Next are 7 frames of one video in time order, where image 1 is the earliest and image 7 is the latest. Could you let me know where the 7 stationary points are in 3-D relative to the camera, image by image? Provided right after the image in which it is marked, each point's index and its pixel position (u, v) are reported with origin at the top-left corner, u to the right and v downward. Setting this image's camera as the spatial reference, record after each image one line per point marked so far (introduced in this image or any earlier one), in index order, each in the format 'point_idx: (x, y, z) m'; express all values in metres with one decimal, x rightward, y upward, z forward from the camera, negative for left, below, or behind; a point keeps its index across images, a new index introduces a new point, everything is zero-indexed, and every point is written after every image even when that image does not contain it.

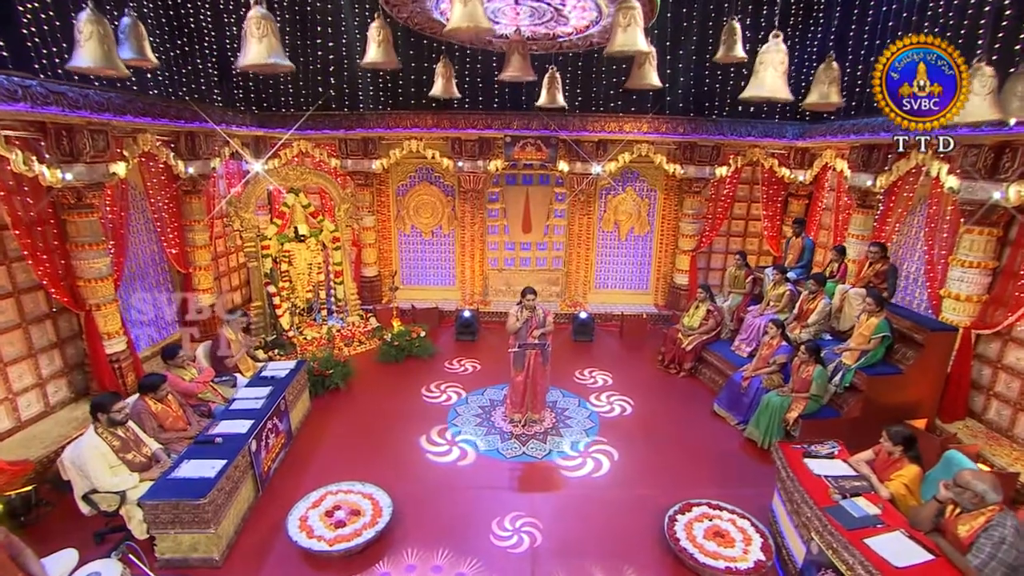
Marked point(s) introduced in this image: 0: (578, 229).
0: (+1.2, +1.1, +11.1) m
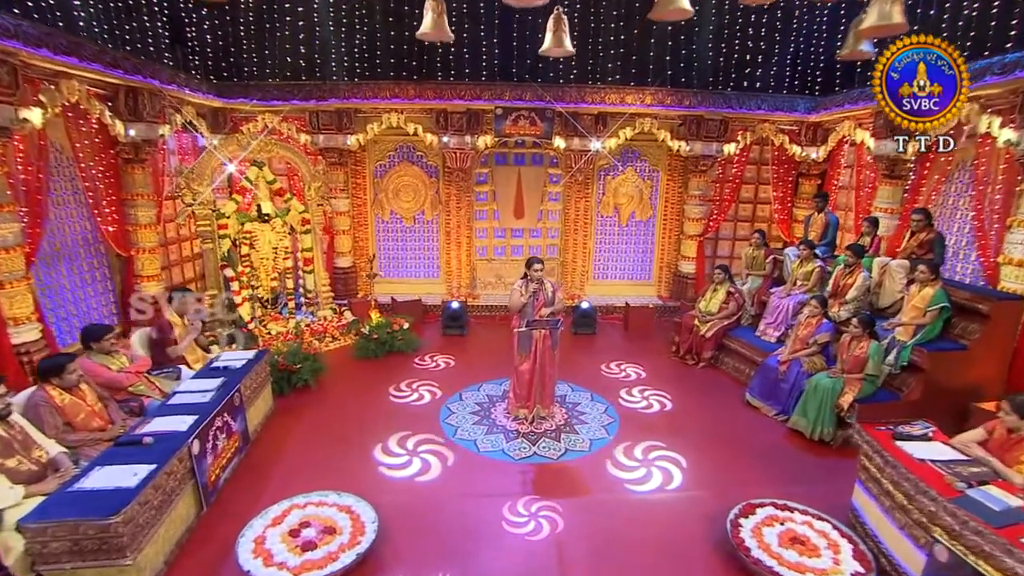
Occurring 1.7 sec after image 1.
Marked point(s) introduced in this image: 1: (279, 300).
0: (+1.1, +1.2, +10.1) m
1: (-3.3, -0.2, +8.7) m
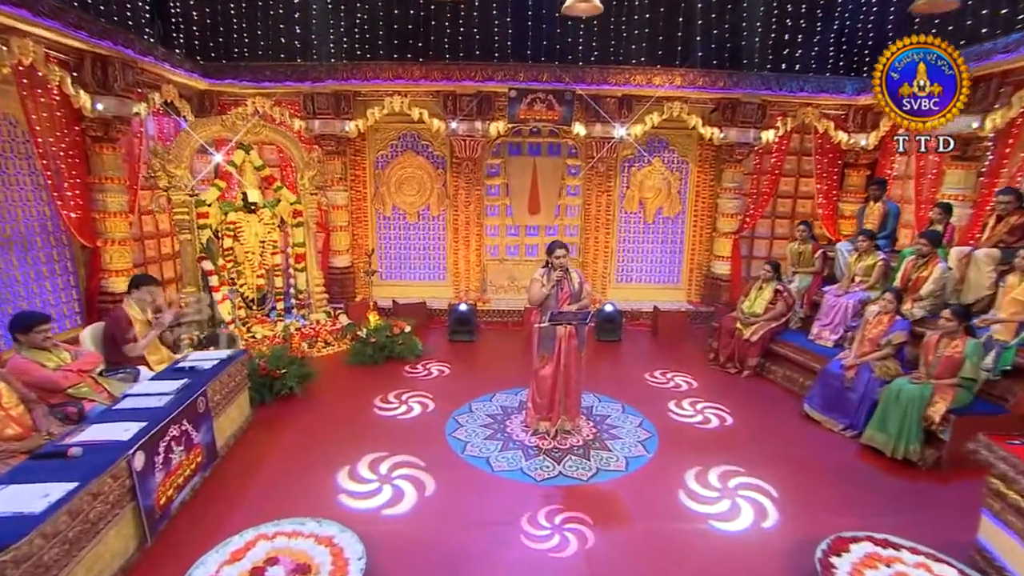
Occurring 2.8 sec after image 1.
0: (+1.3, +1.2, +9.1) m
1: (-3.1, -0.2, +7.7) m
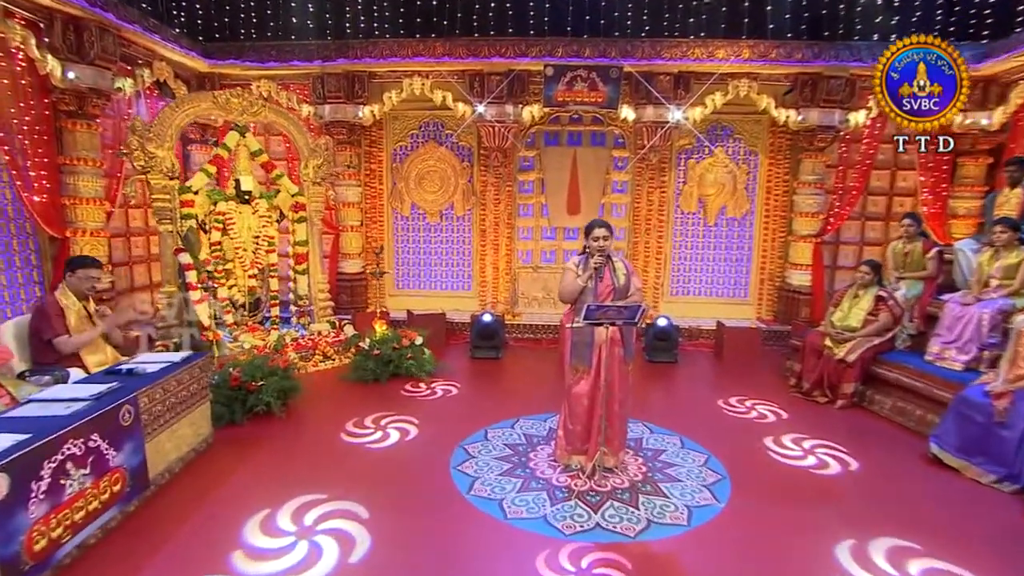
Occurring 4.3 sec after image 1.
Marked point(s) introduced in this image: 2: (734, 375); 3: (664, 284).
0: (+1.8, +1.0, +7.8) m
1: (-2.8, -0.2, +6.7) m
2: (+2.4, -0.9, +6.5) m
3: (+2.0, +0.1, +8.0) m
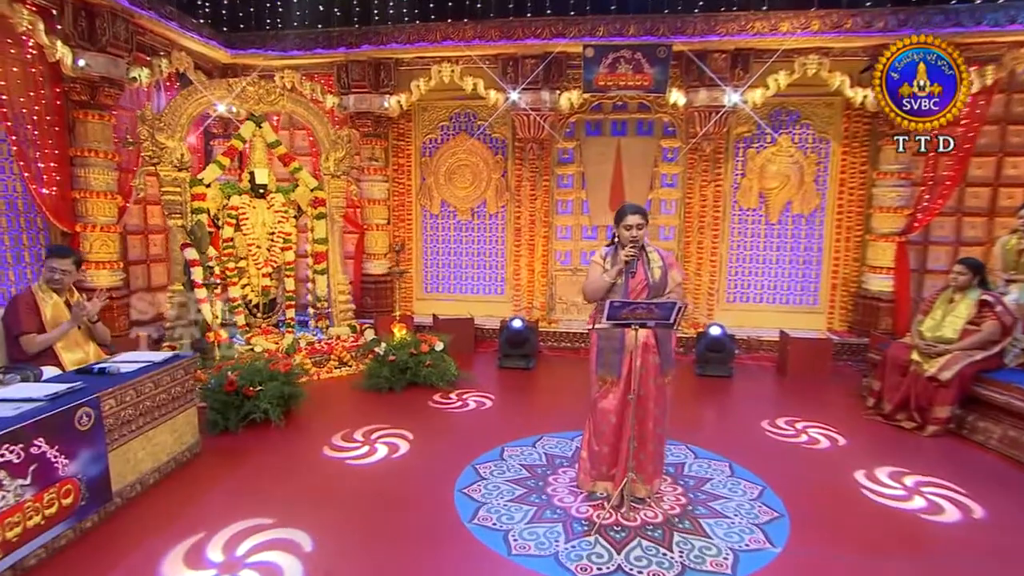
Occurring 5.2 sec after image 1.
0: (+2.2, +1.0, +7.0) m
1: (-2.4, -0.2, +6.3) m
2: (+2.7, -0.9, +5.6) m
3: (+2.4, 0.0, +7.2) m
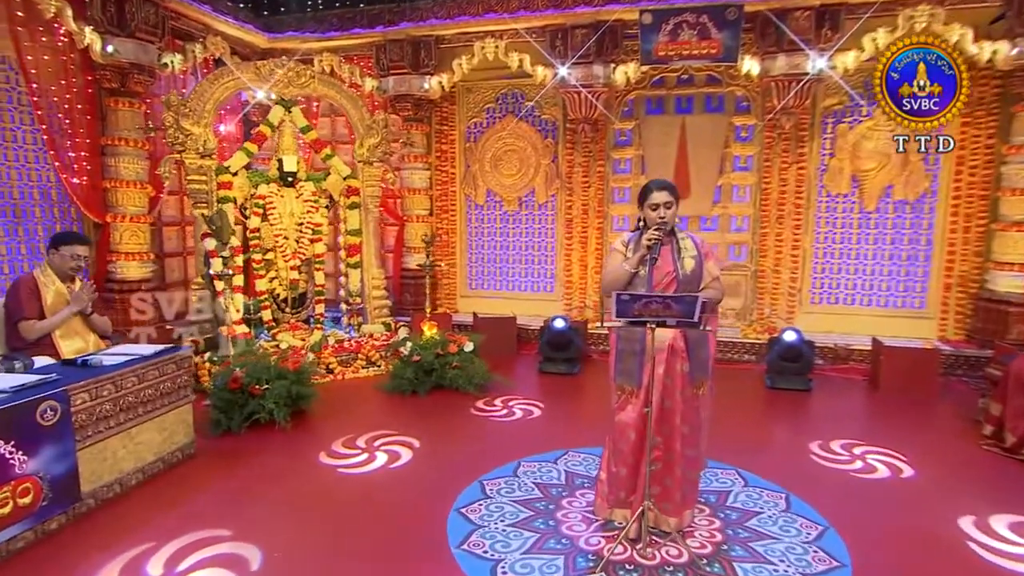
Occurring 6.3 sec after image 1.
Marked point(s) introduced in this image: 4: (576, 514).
0: (+2.7, +1.0, +6.0) m
1: (-2.0, -0.1, +6.0) m
2: (+2.9, -0.9, +4.6) m
3: (+2.9, 0.0, +6.2) m
4: (+0.3, -1.2, +3.2) m
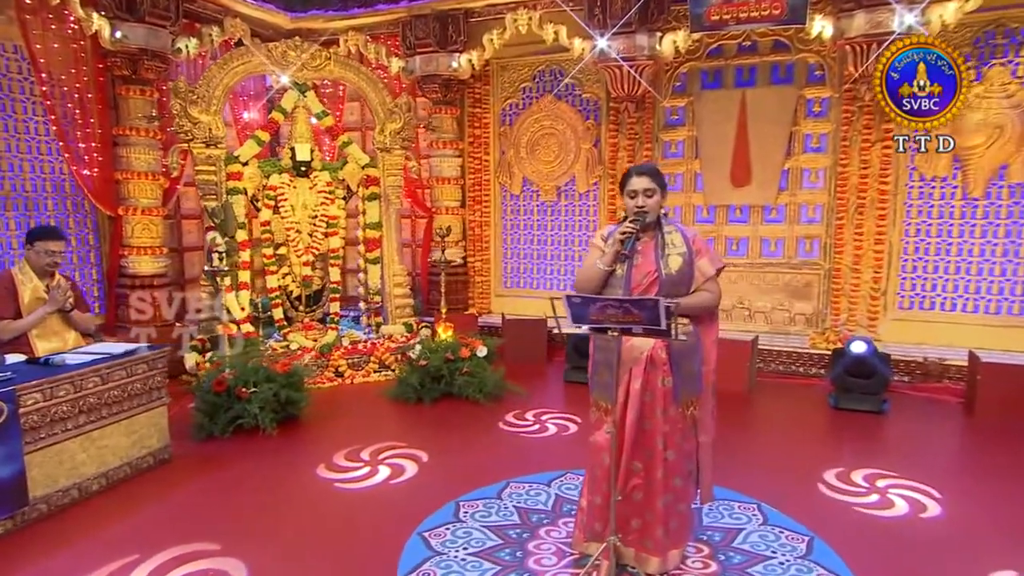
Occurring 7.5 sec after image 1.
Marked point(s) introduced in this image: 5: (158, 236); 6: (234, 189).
0: (+2.9, +1.0, +5.1) m
1: (-1.8, -0.1, +5.7) m
2: (+2.9, -1.0, +3.6) m
3: (+3.2, 0.0, +5.2) m
4: (+0.2, -1.2, +2.6) m
5: (-3.1, +0.5, +5.5) m
6: (-2.3, +0.9, +5.1) m
